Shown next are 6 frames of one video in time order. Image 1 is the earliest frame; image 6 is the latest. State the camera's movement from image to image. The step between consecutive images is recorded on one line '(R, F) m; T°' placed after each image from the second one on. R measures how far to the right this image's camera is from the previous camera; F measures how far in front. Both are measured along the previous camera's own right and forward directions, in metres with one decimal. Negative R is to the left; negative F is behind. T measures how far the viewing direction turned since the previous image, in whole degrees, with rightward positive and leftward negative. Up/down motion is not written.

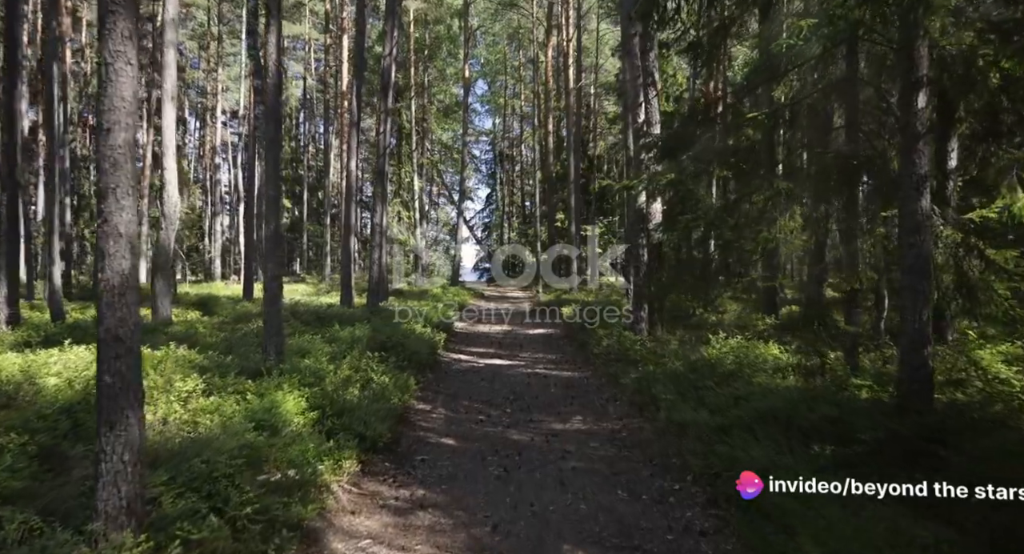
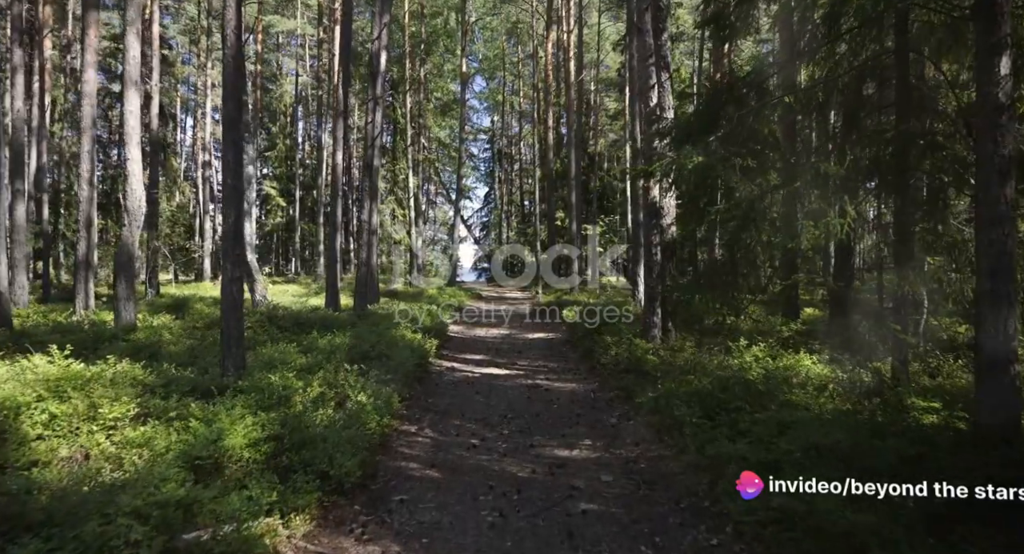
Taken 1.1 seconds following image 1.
(0.0, +1.3) m; 0°
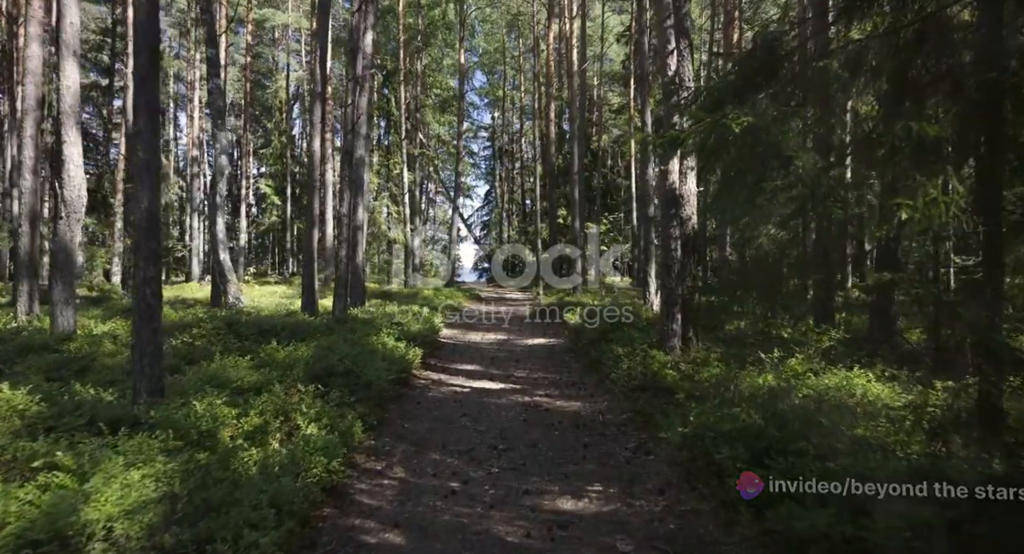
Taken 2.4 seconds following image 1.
(+0.1, +1.7) m; 0°
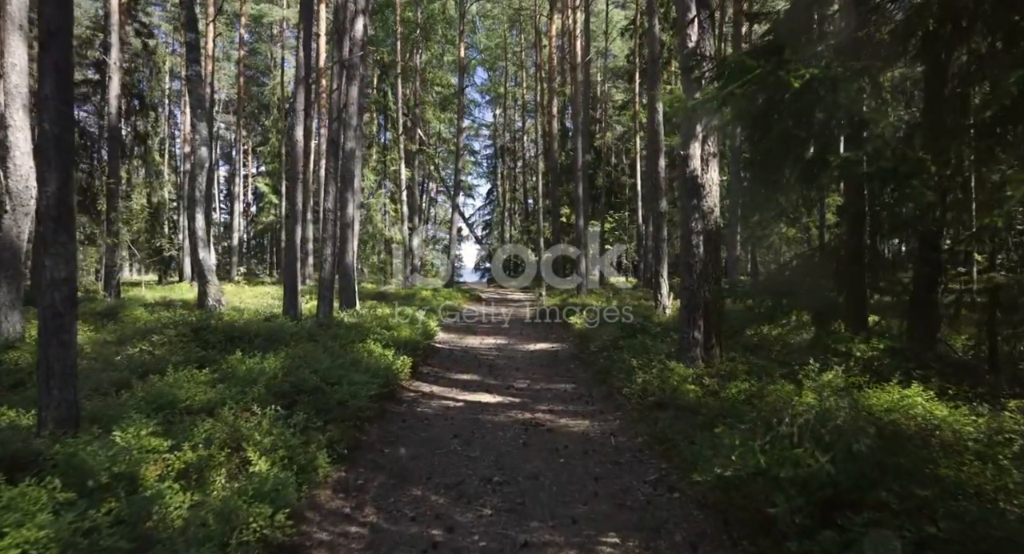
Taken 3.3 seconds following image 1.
(+0.1, +1.2) m; 0°
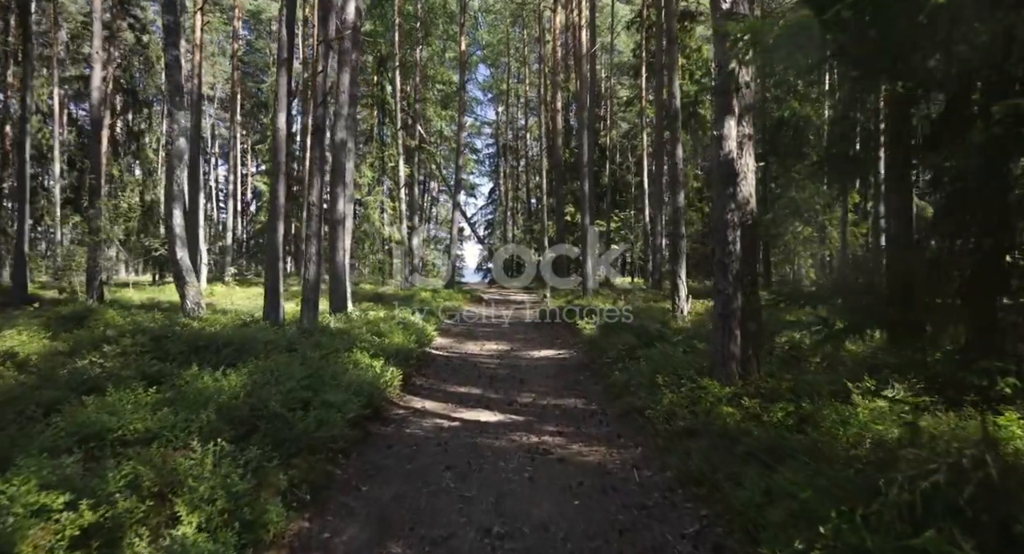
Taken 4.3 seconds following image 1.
(0.0, +1.2) m; 0°
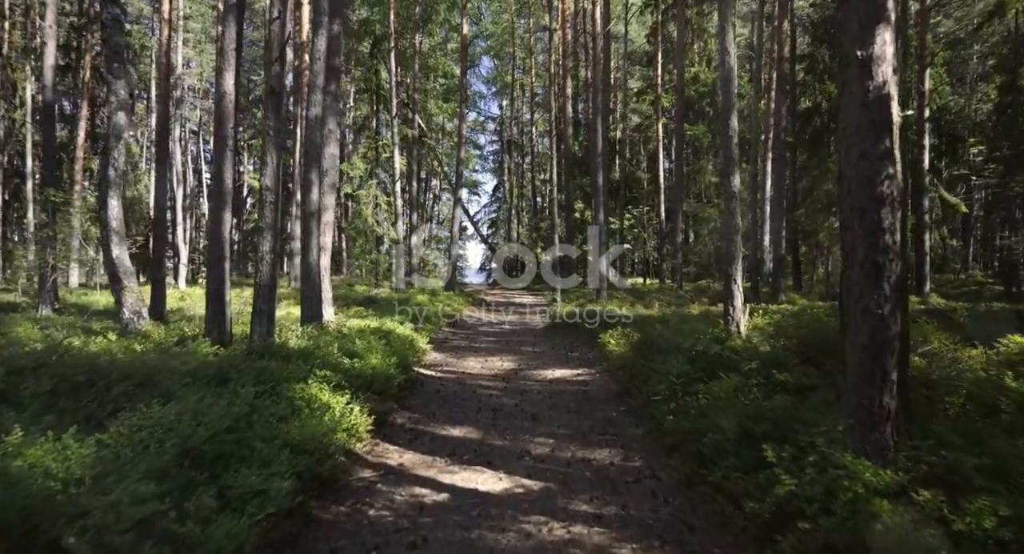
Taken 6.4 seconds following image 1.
(-0.1, +2.7) m; 0°
